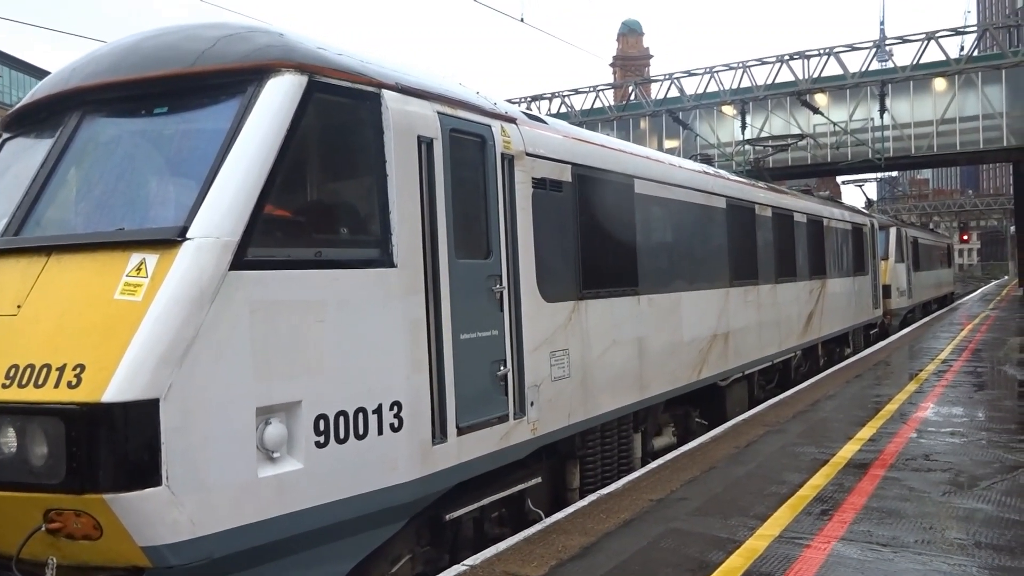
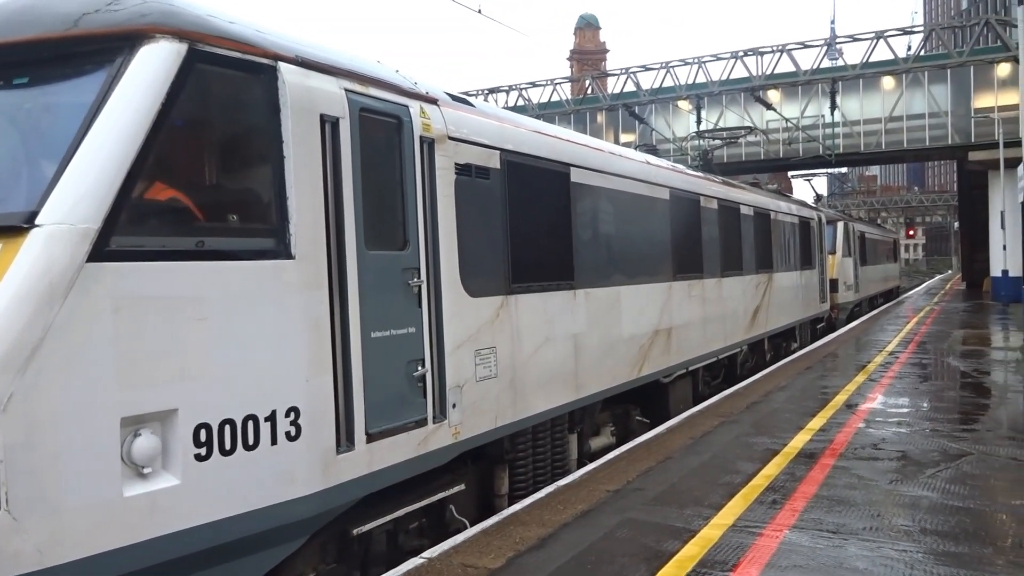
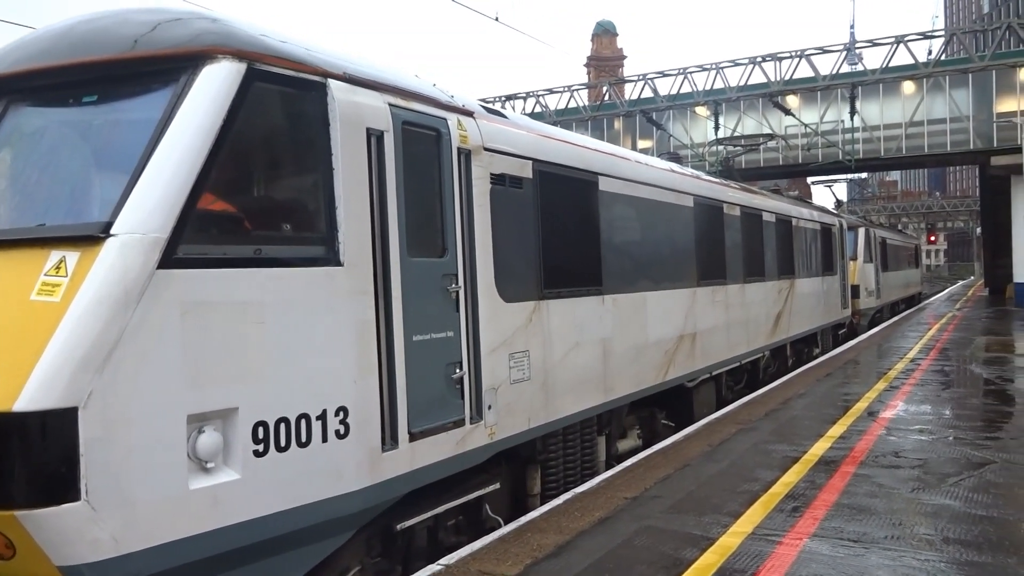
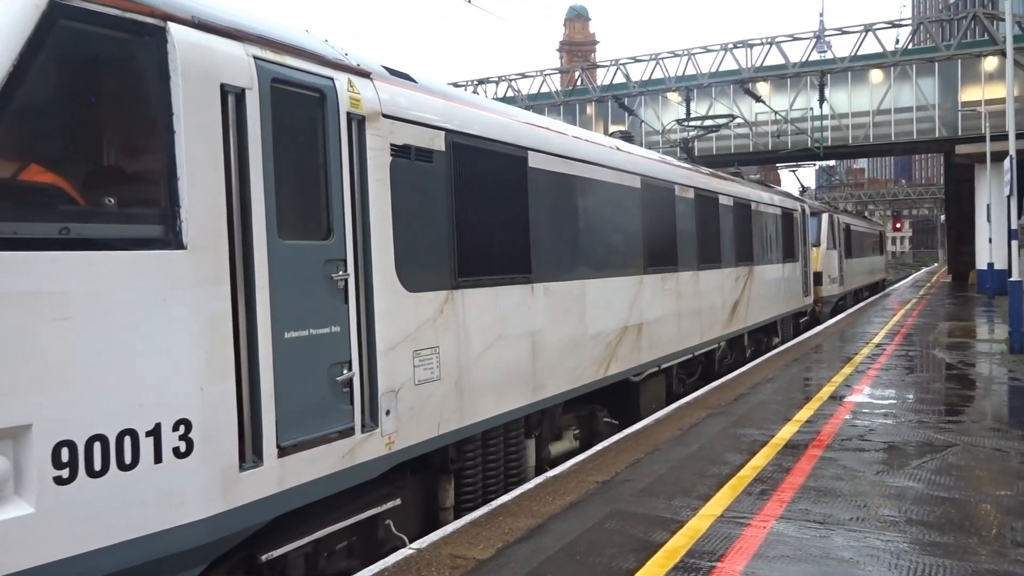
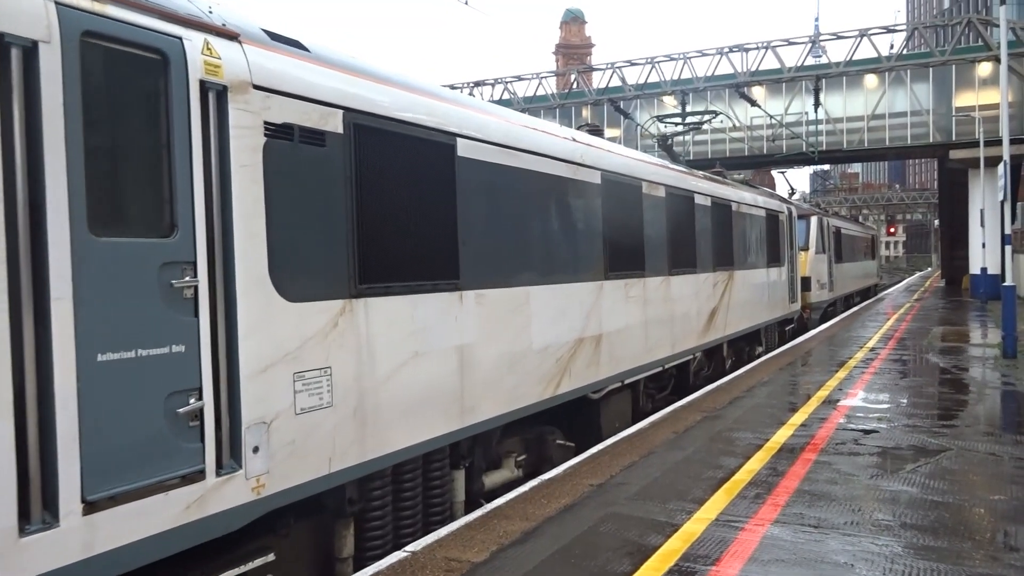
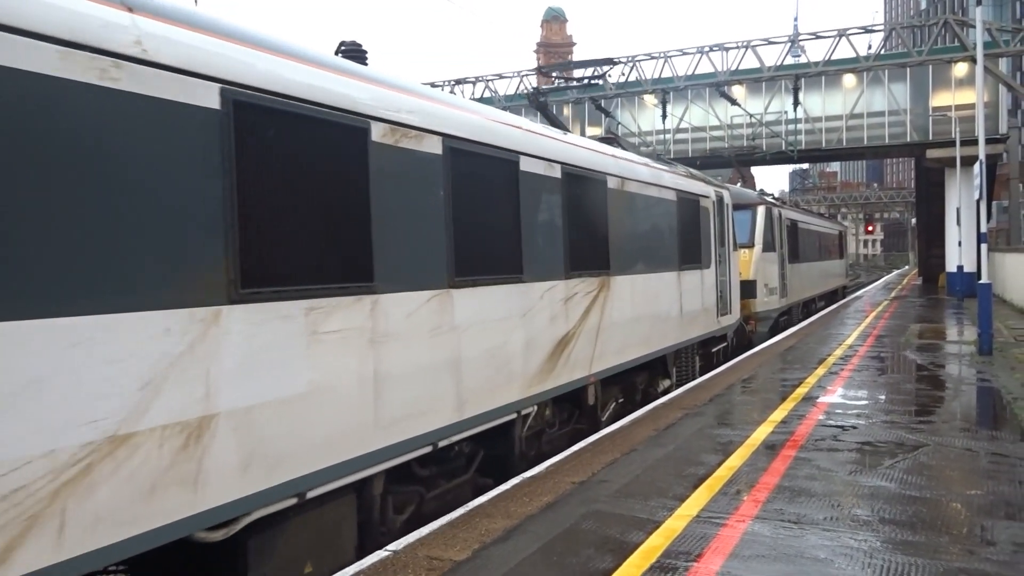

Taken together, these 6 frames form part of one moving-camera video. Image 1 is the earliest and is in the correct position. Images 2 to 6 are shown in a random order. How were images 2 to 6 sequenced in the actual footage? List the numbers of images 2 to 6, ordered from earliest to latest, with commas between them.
3, 2, 4, 5, 6
